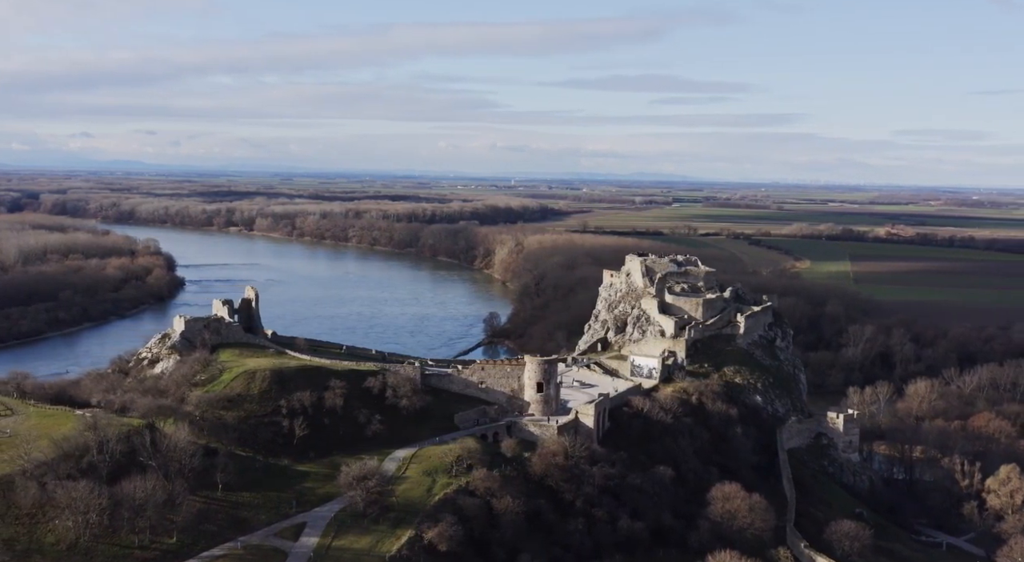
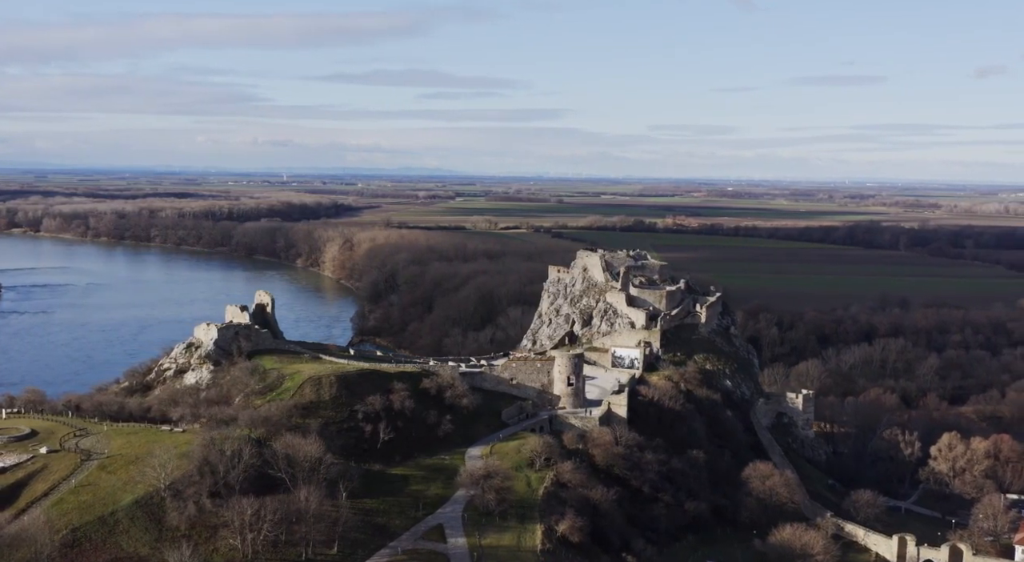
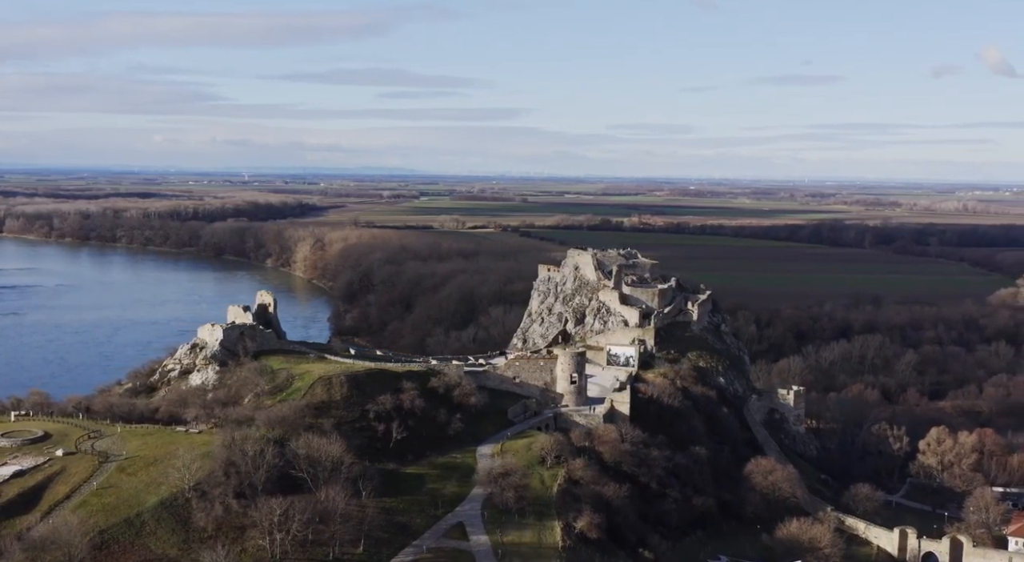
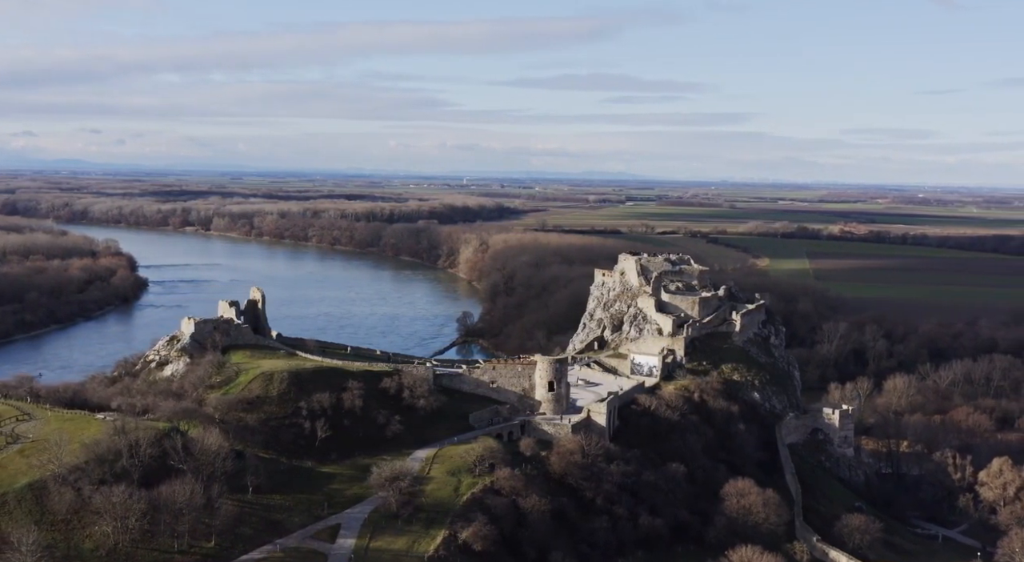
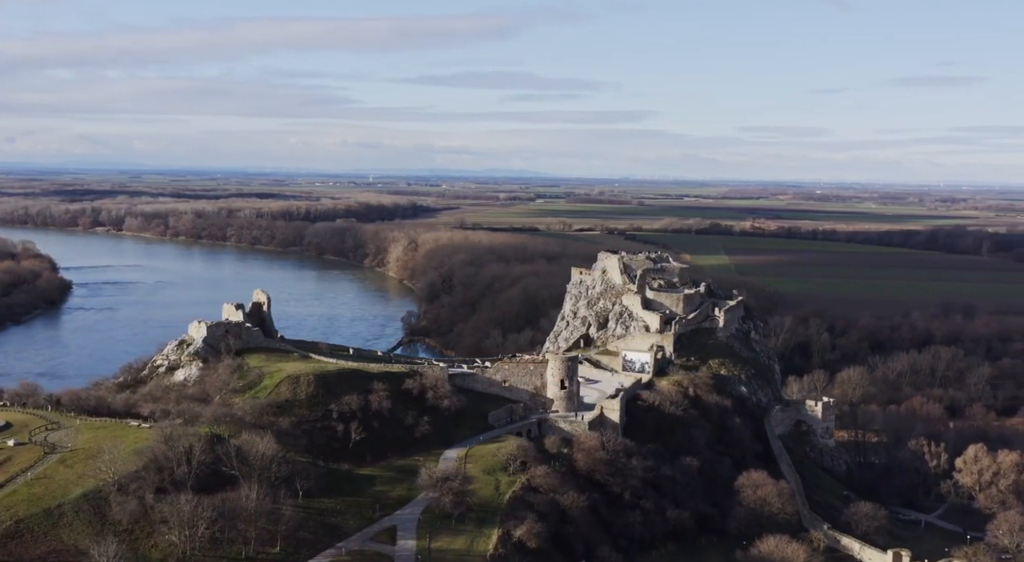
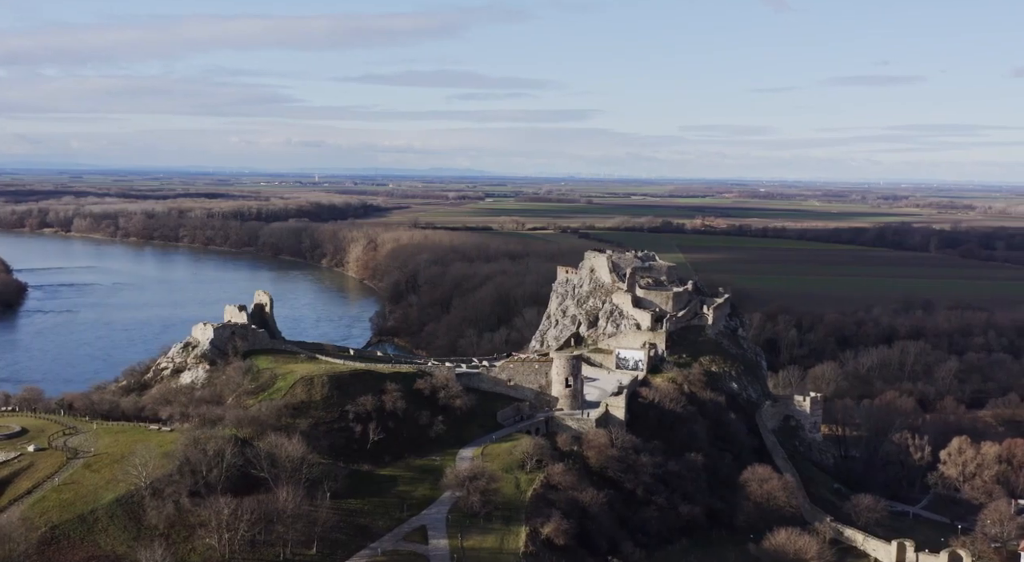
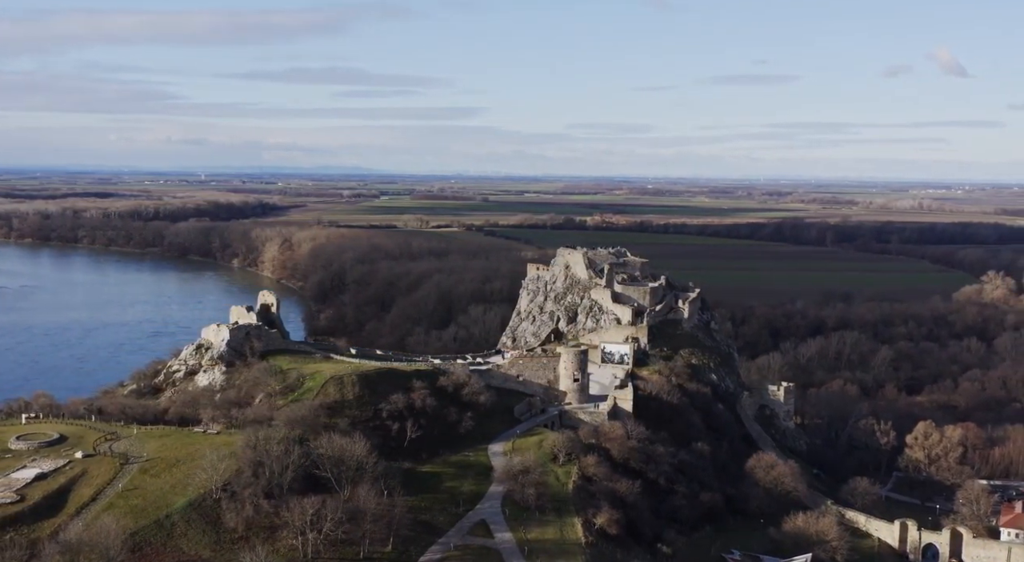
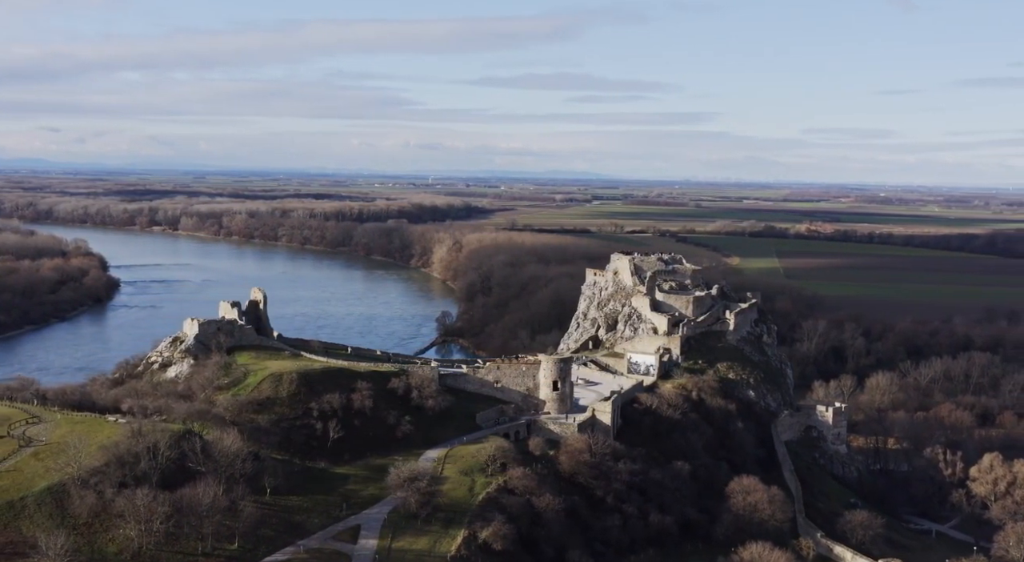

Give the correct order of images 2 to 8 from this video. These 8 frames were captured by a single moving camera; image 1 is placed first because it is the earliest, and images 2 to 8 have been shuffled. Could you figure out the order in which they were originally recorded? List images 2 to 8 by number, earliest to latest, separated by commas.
4, 8, 5, 6, 2, 3, 7
